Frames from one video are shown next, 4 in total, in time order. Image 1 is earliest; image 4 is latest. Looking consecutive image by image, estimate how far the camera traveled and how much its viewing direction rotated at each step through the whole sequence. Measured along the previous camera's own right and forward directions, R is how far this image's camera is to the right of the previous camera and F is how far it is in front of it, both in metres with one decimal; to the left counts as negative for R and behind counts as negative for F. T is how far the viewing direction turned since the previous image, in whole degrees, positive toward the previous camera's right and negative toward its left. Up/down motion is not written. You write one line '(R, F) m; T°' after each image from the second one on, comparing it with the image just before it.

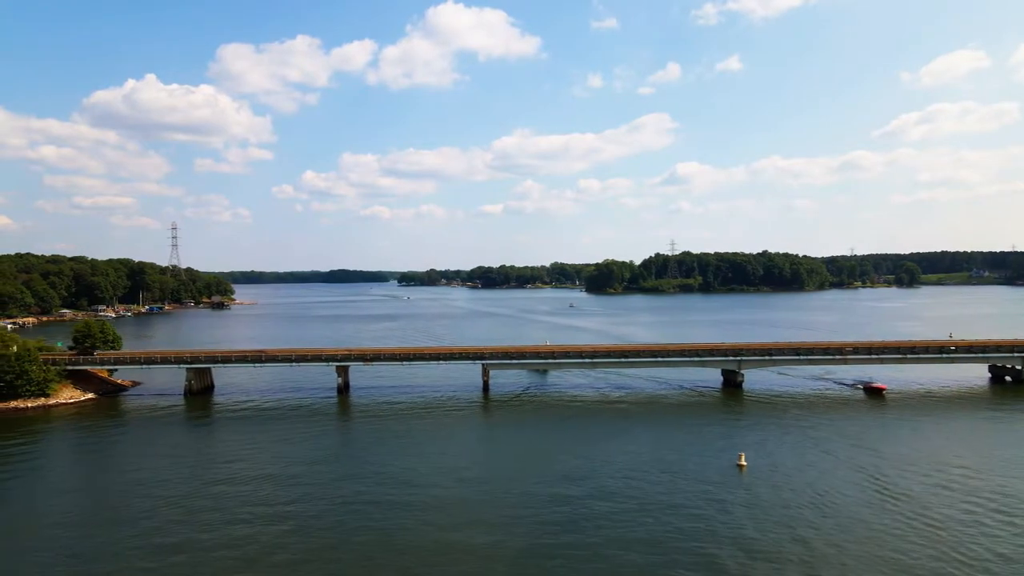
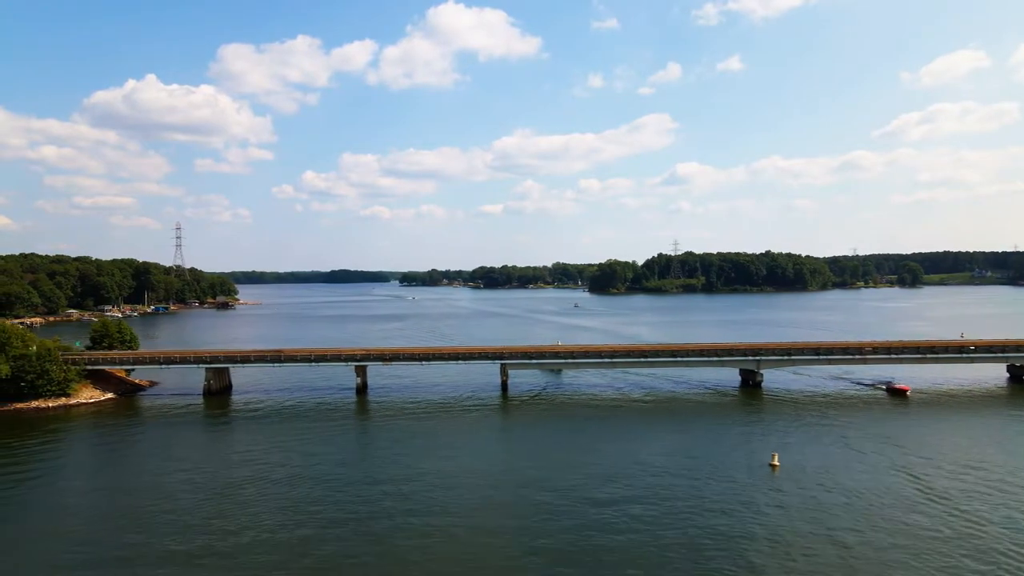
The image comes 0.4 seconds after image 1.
(-3.8, -0.2) m; 0°
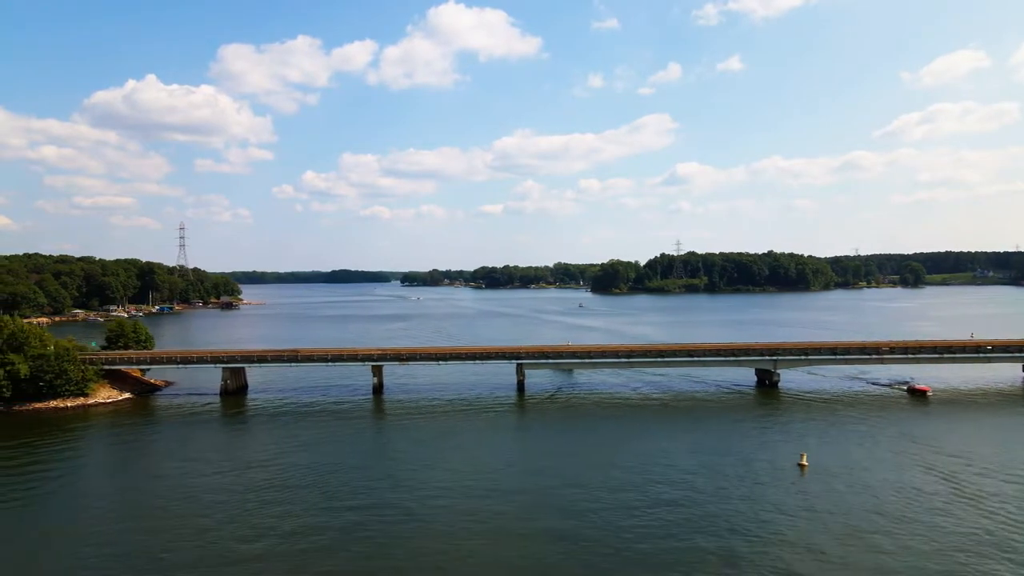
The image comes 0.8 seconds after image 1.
(-3.3, -0.2) m; 0°
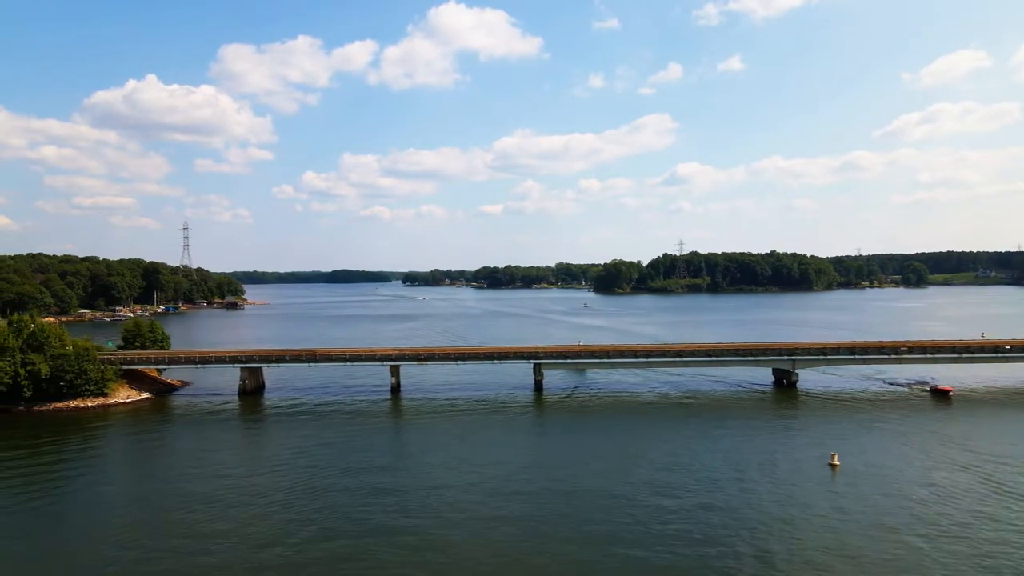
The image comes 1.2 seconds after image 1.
(-3.6, -0.2) m; 0°
